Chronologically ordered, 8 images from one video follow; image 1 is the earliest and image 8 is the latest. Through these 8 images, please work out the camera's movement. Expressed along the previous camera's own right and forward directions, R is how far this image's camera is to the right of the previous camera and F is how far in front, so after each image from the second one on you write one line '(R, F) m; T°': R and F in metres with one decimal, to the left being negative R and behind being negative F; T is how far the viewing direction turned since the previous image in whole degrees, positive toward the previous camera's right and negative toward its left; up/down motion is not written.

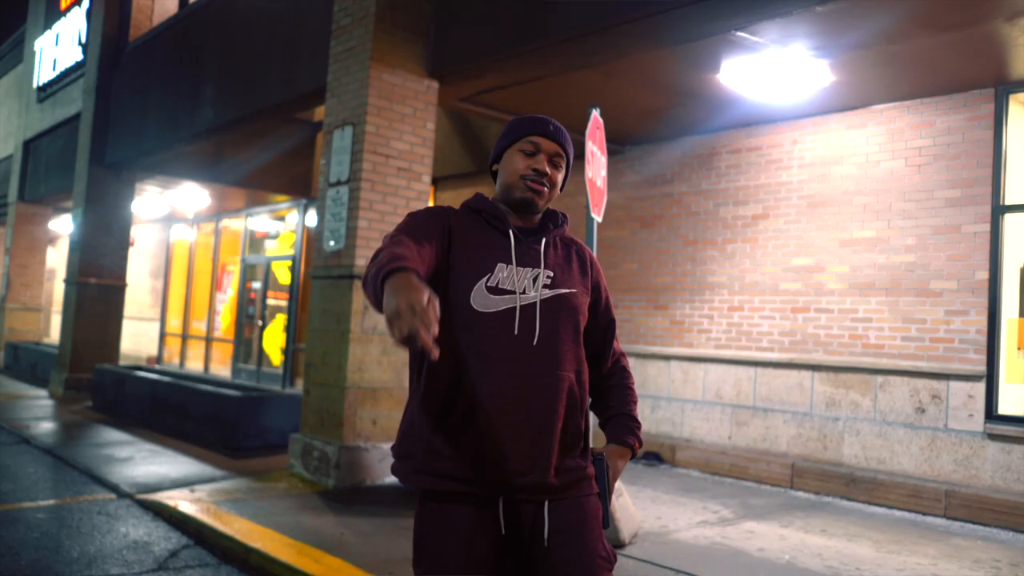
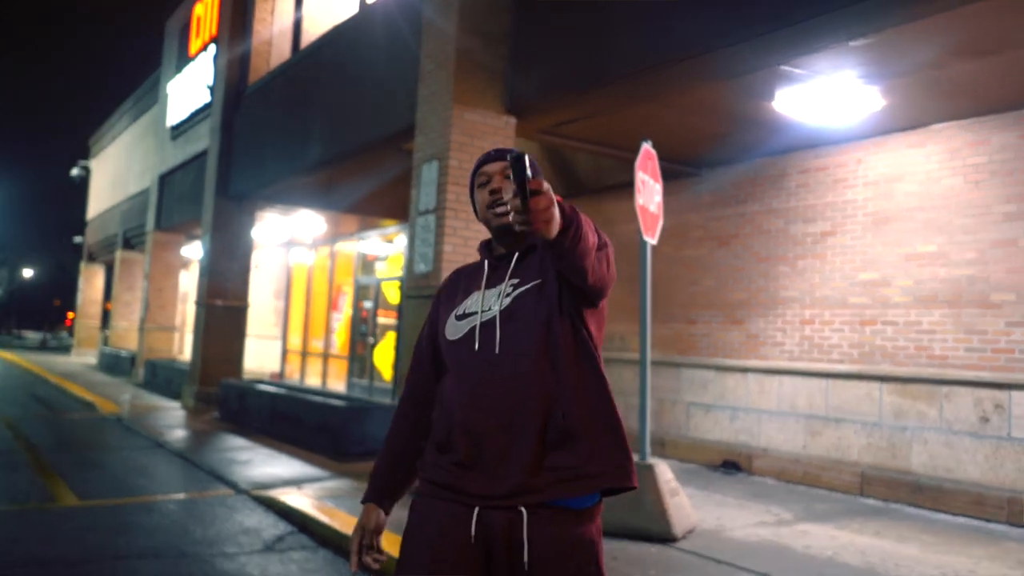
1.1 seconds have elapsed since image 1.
(+0.3, -0.6) m; -7°
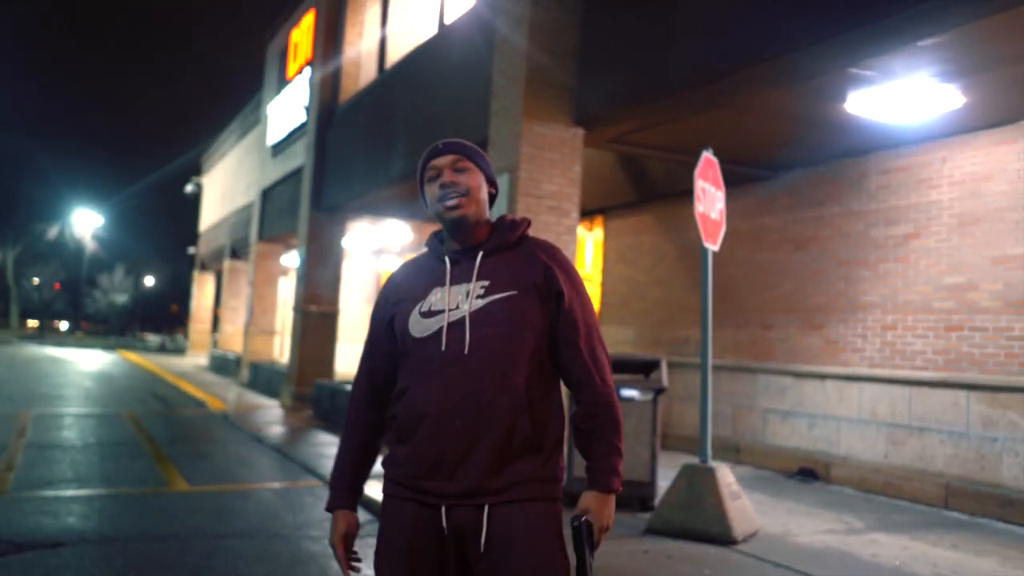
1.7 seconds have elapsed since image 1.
(+0.2, -0.2) m; -7°
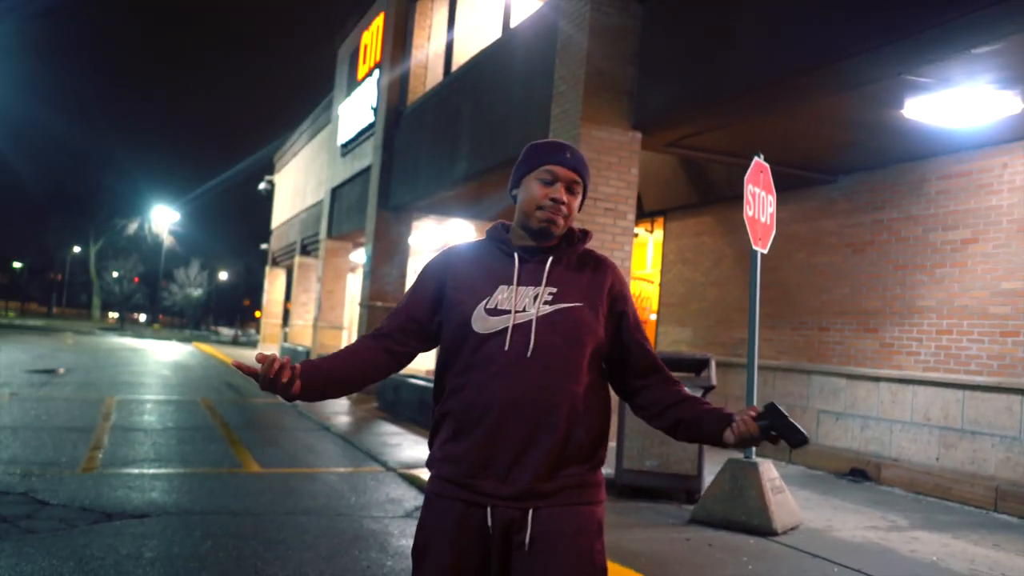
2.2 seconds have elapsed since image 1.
(+0.1, -0.3) m; -4°
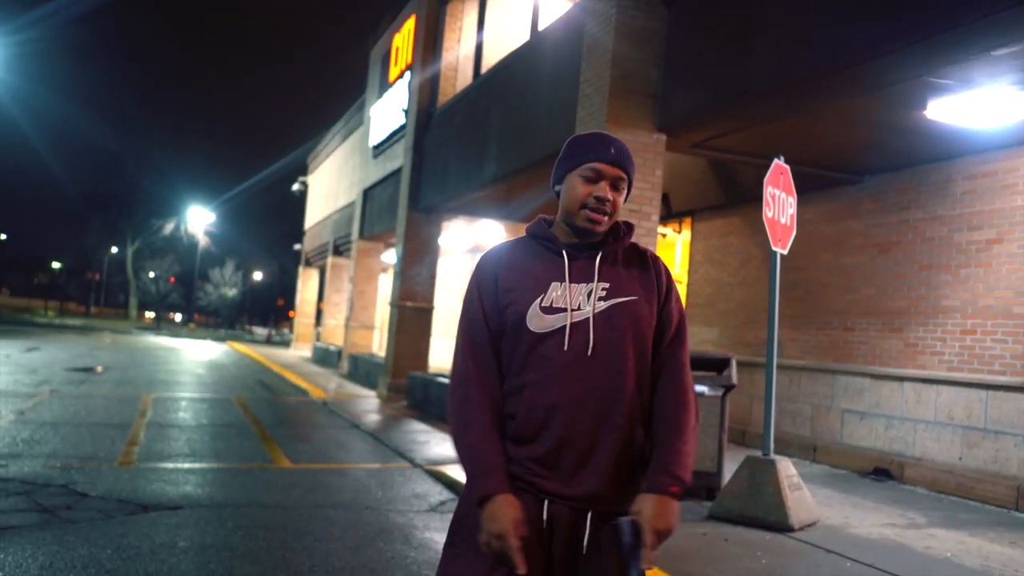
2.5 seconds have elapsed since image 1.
(+0.1, -0.2) m; -2°
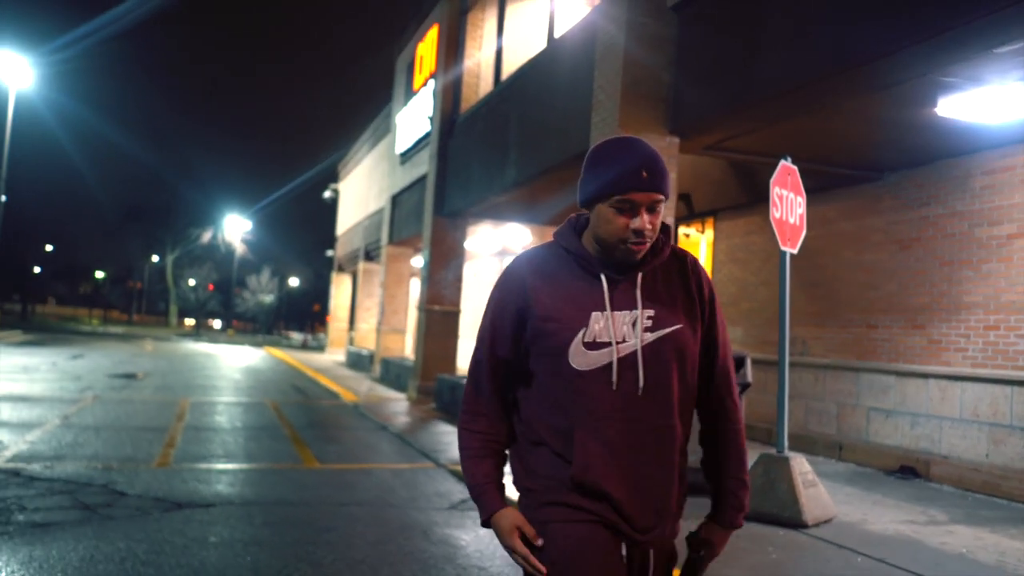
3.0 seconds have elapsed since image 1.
(+0.1, -0.1) m; -2°
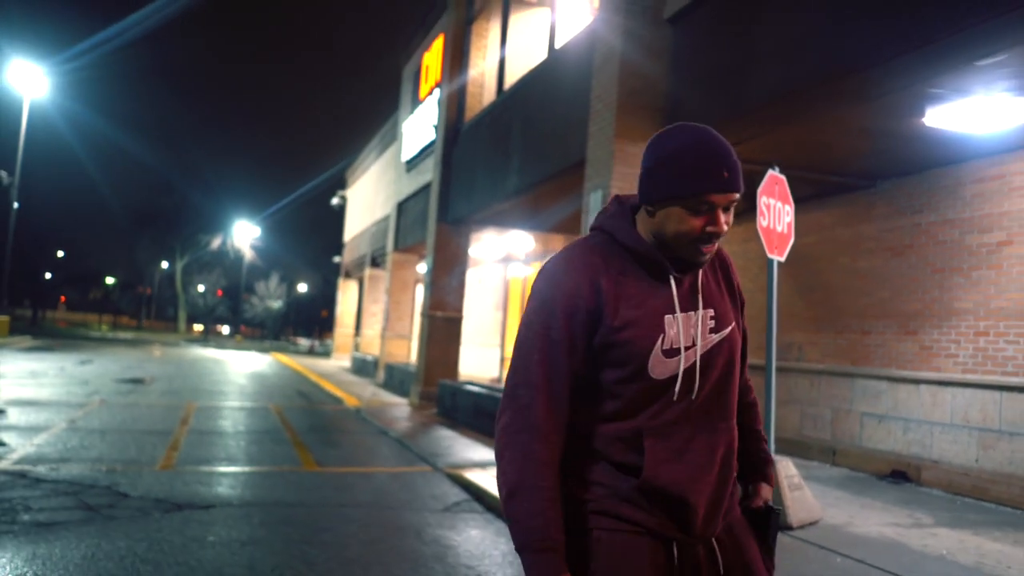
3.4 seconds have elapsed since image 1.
(+0.1, -0.1) m; -1°
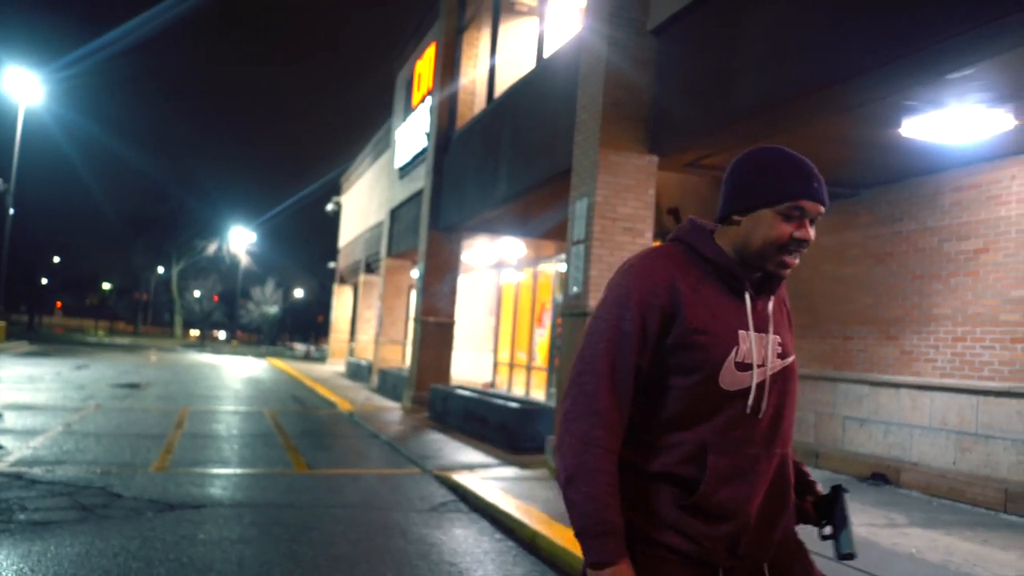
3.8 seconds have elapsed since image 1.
(+0.1, -0.2) m; 0°
